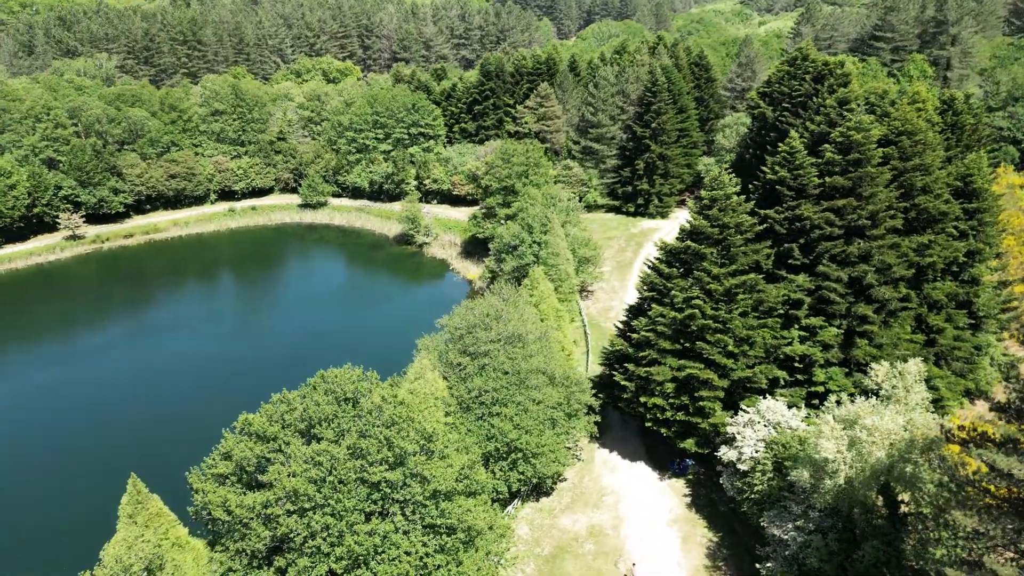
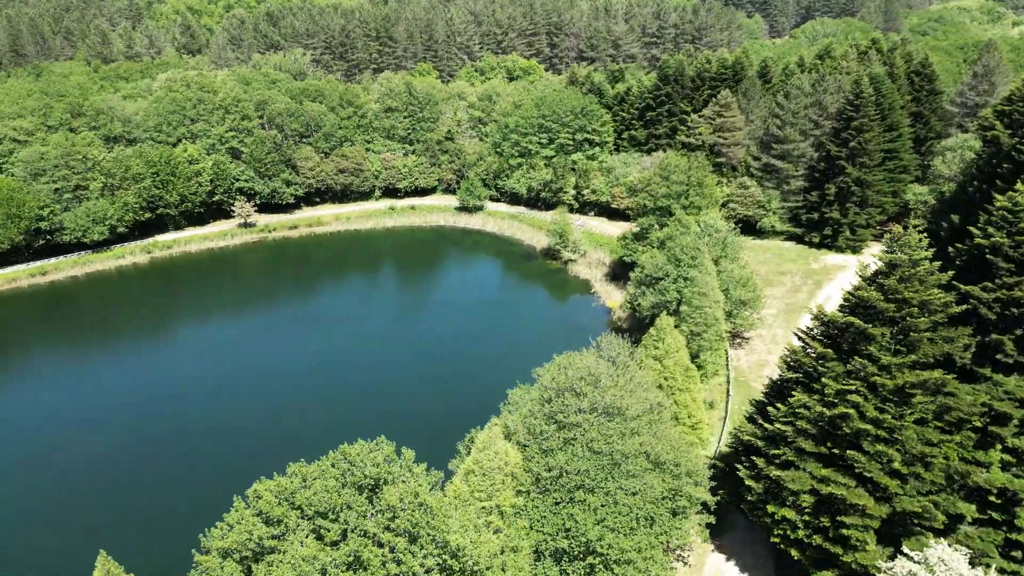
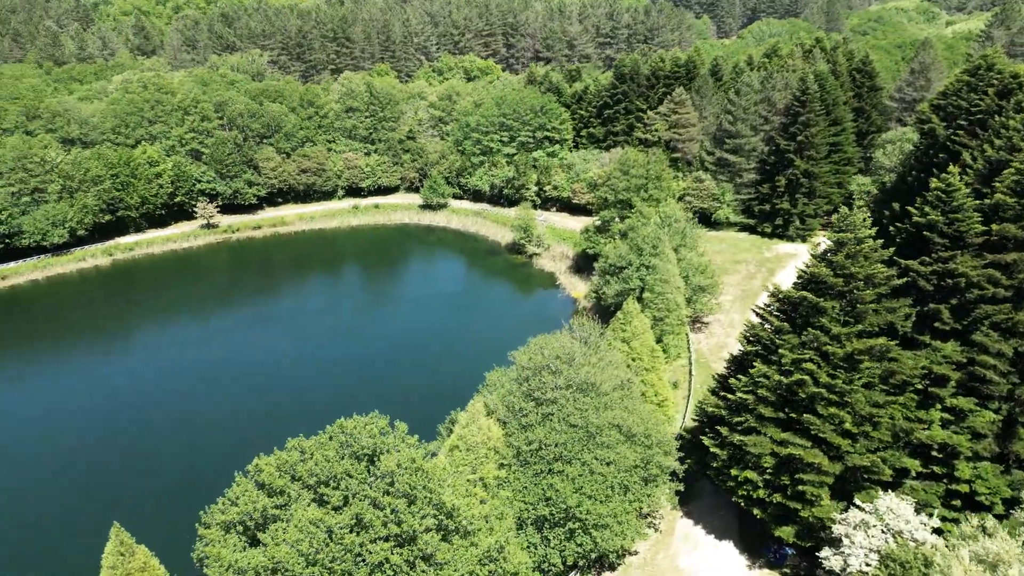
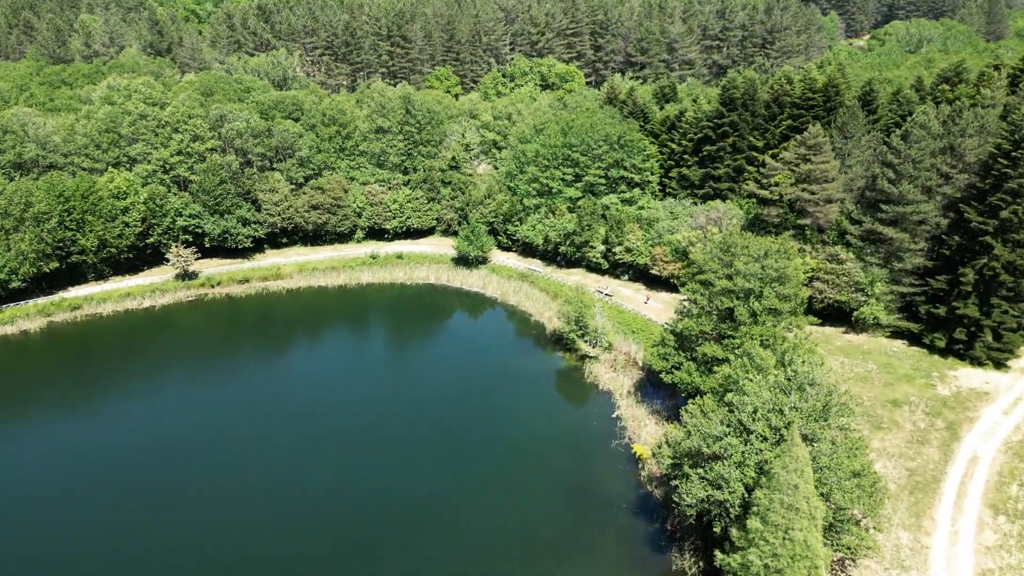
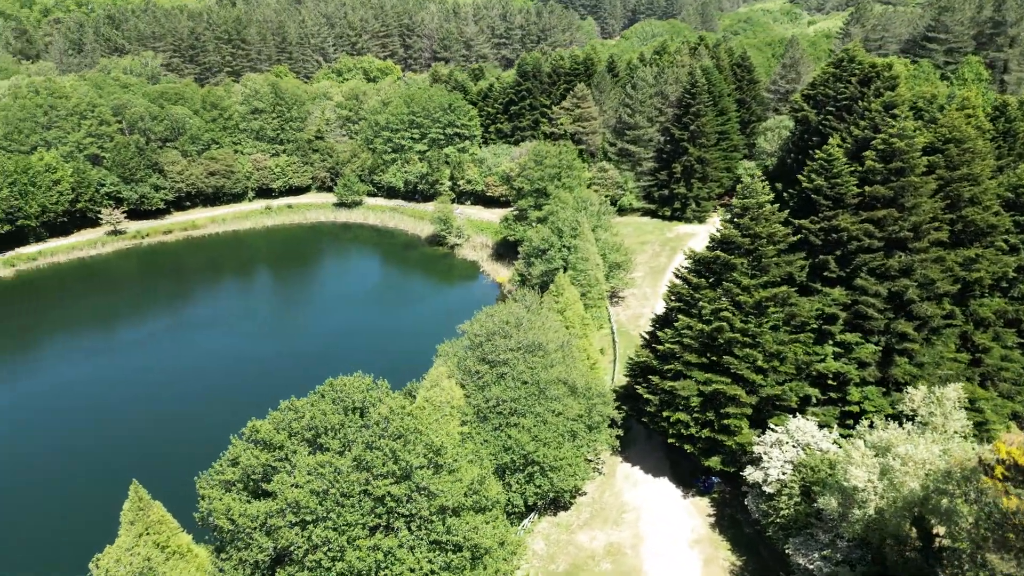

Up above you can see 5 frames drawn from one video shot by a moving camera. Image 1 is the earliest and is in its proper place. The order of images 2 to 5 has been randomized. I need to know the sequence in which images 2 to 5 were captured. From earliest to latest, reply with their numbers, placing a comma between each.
5, 3, 2, 4
